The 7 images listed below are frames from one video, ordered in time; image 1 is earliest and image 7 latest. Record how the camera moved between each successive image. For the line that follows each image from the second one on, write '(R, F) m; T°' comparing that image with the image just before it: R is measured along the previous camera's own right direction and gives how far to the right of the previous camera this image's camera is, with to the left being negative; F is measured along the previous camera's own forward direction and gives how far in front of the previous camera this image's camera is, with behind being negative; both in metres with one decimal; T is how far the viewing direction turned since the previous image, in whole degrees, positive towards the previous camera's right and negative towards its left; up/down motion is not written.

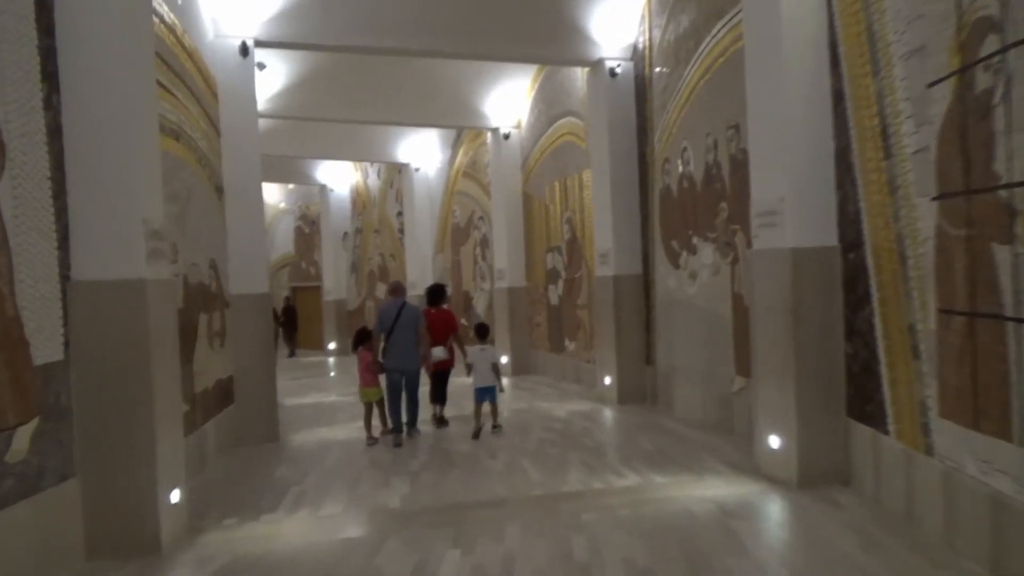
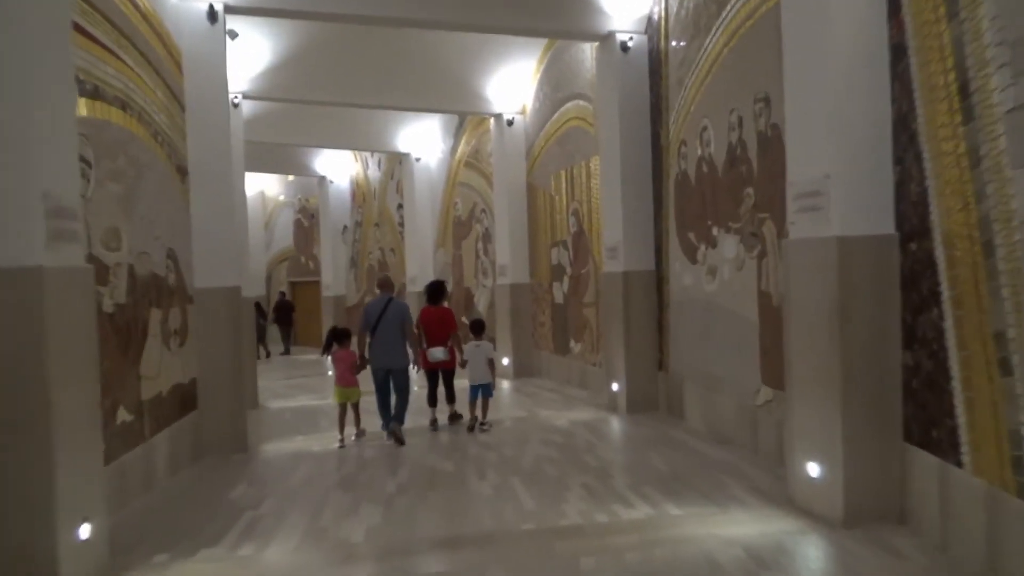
(+0.1, +0.8) m; -1°
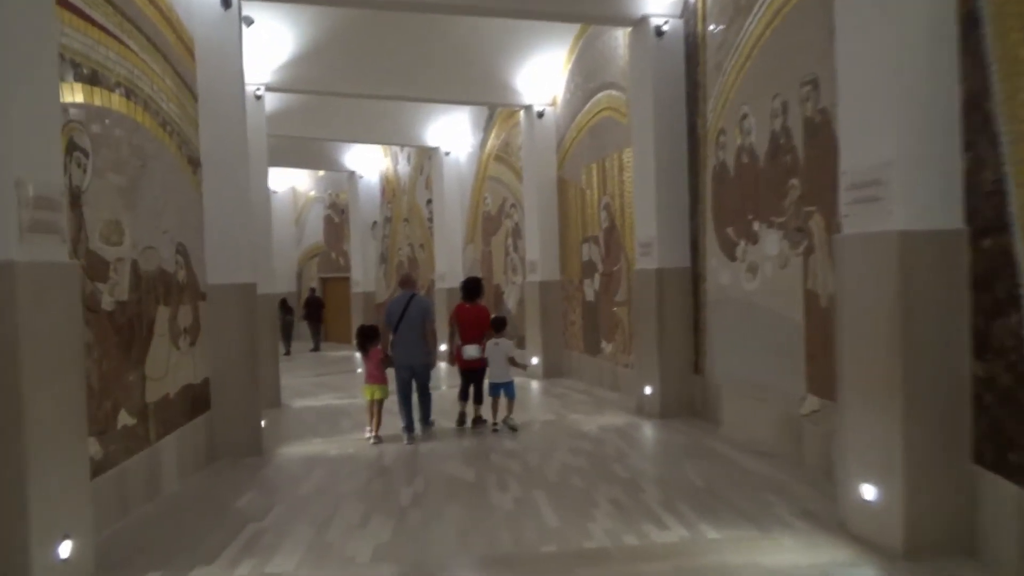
(+0.1, +0.4) m; -2°
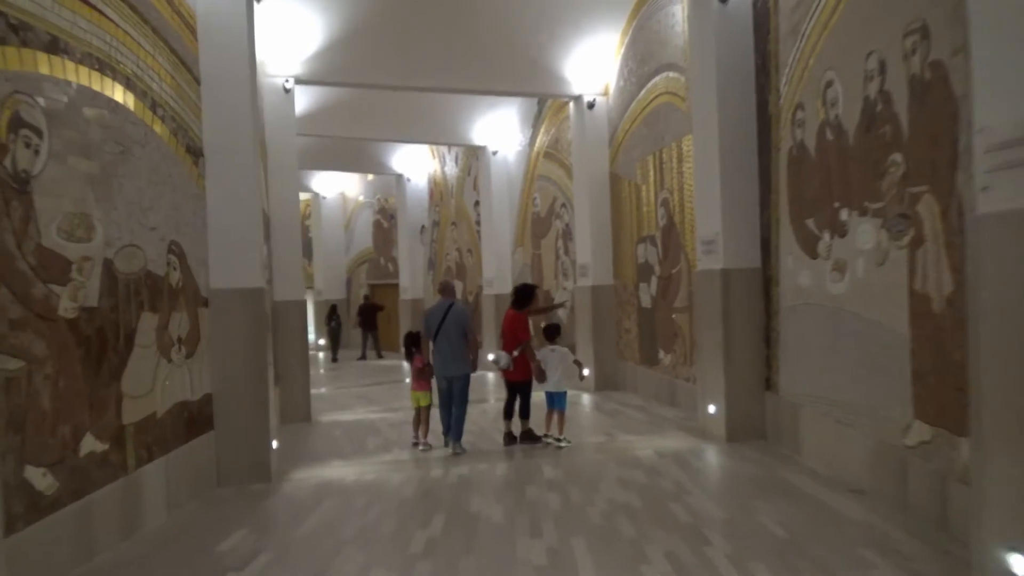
(+0.1, +0.8) m; -4°
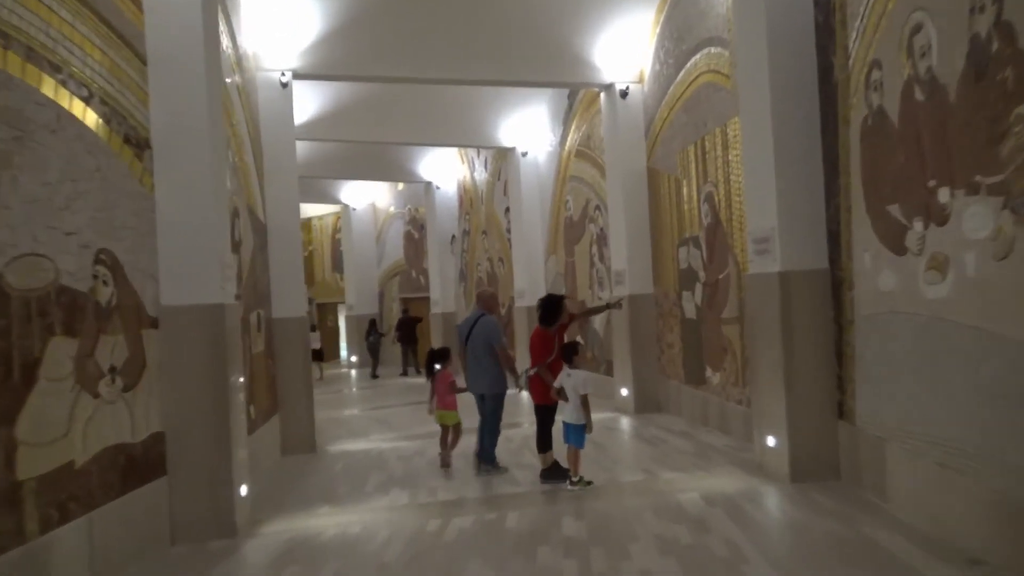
(+0.2, +1.0) m; -3°
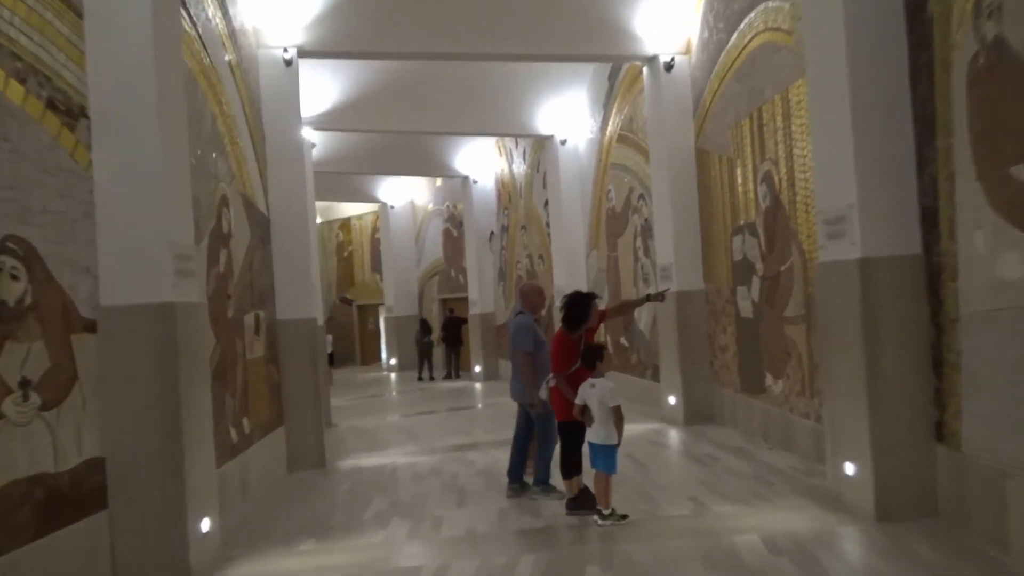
(+0.2, +0.9) m; -4°
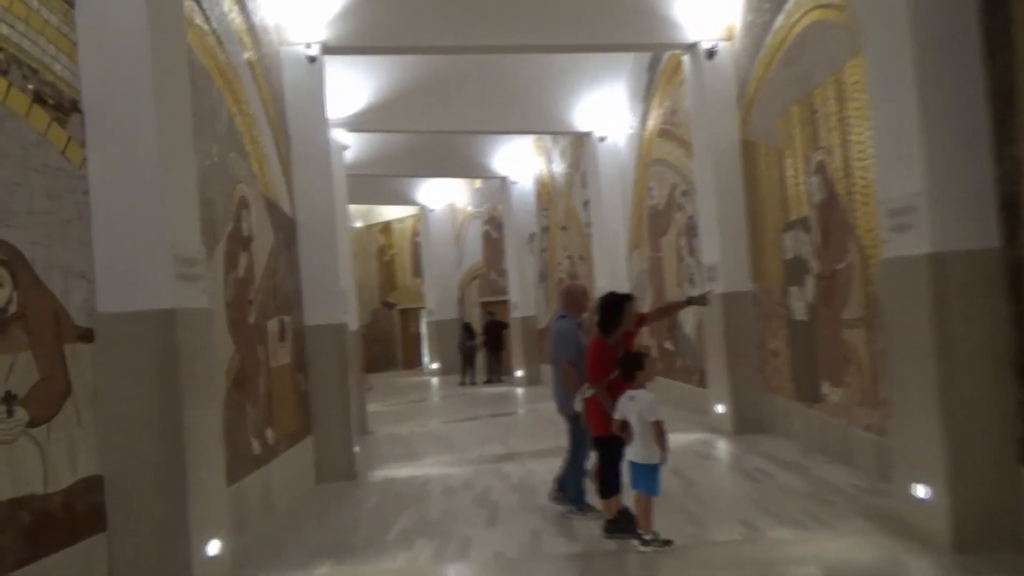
(+0.1, +0.4) m; -3°
